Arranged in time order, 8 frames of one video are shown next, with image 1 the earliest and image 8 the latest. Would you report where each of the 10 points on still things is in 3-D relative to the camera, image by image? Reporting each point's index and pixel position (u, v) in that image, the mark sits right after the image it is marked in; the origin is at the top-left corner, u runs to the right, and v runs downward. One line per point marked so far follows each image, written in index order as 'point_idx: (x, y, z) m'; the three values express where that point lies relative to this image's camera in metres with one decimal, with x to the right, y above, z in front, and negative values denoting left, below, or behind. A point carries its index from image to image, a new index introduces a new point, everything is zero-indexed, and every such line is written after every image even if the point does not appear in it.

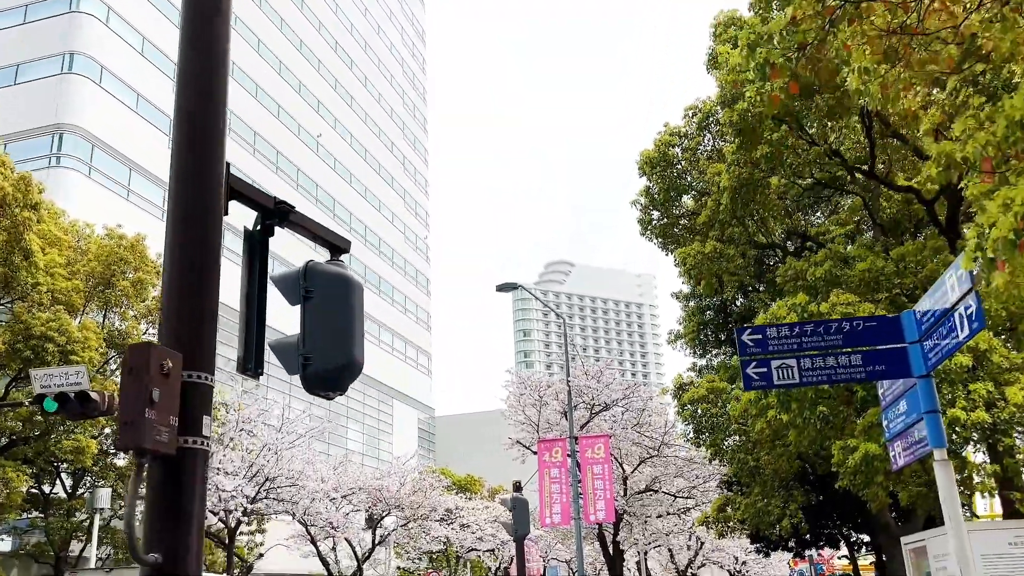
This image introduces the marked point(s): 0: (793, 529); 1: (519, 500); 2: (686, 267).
0: (+5.2, -4.4, +15.7) m
1: (+0.1, -3.3, +13.4) m
2: (+3.0, +0.4, +14.6) m
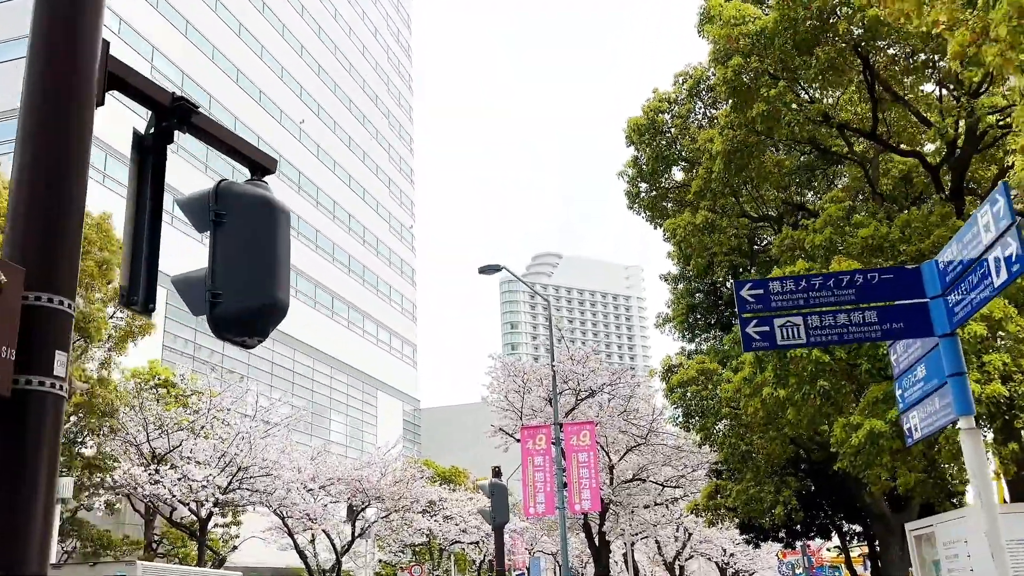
0: (+4.8, -4.0, +15.0) m
1: (-0.2, -2.9, +12.6) m
2: (+2.7, +0.8, +13.8) m
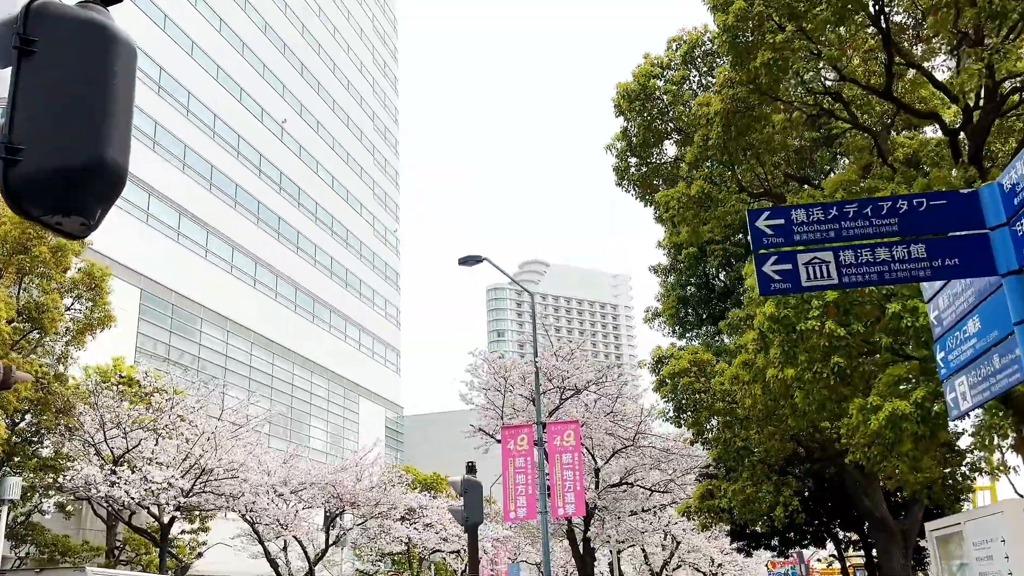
0: (+4.5, -3.8, +13.8) m
1: (-0.5, -2.6, +11.4) m
2: (+2.3, +1.1, +12.7) m
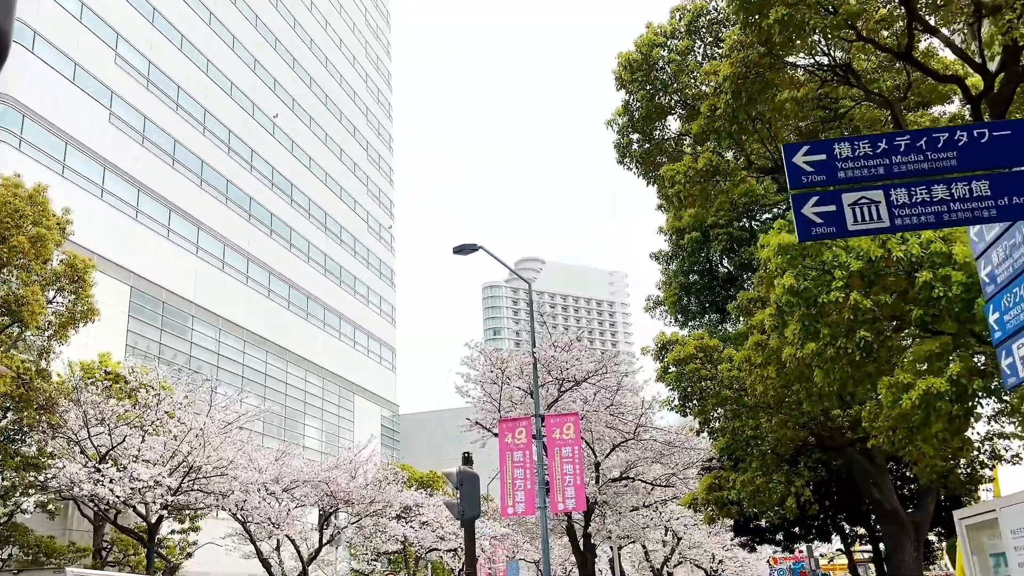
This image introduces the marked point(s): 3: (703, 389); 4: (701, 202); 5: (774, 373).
0: (+4.4, -3.5, +13.2) m
1: (-0.5, -2.4, +10.7) m
2: (+2.3, +1.4, +12.1) m
3: (+3.0, -1.6, +13.5) m
4: (+2.6, +1.2, +11.8) m
5: (+3.2, -1.0, +10.2) m
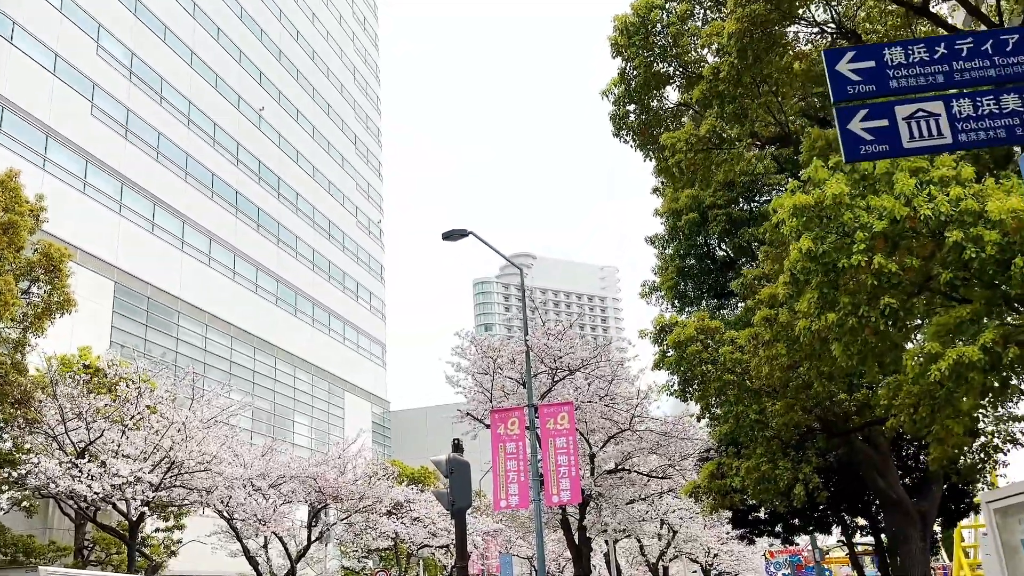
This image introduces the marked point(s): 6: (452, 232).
0: (+4.3, -3.2, +12.7) m
1: (-0.6, -2.1, +10.1) m
2: (+2.2, +1.7, +11.5) m
3: (+2.9, -1.3, +12.9) m
4: (+2.5, +1.5, +11.2) m
5: (+3.1, -0.7, +9.6) m
6: (-1.4, +1.3, +19.5) m
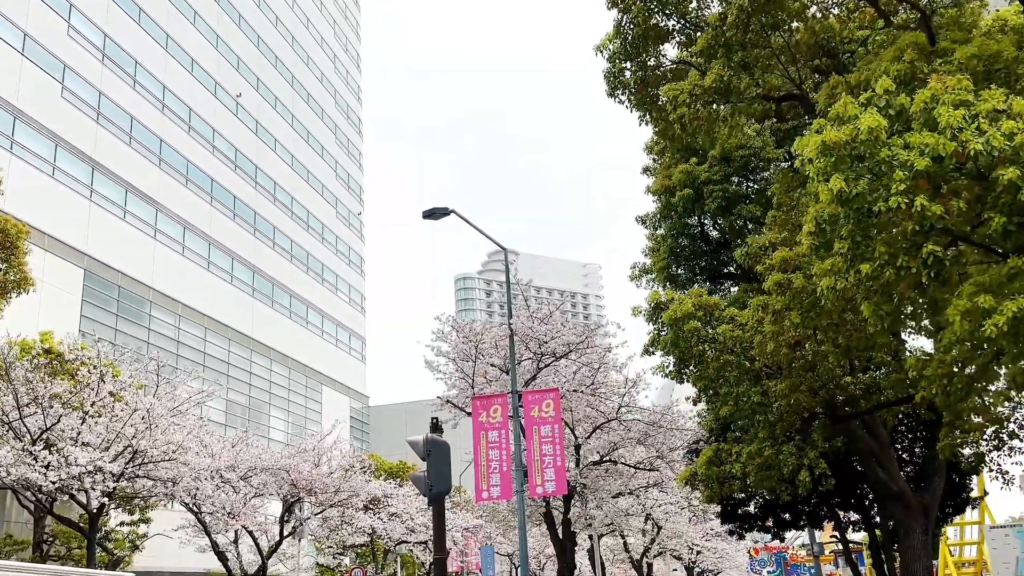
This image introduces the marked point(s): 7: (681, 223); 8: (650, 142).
0: (+4.1, -2.8, +11.8) m
1: (-0.8, -1.7, +9.2) m
2: (+2.0, +2.1, +10.6) m
3: (+2.7, -0.9, +12.0) m
4: (+2.3, +1.9, +10.4) m
5: (+2.9, -0.3, +8.7) m
6: (-1.7, +1.7, +18.6) m
7: (+3.4, +1.3, +16.8) m
8: (+2.9, +3.0, +17.9) m
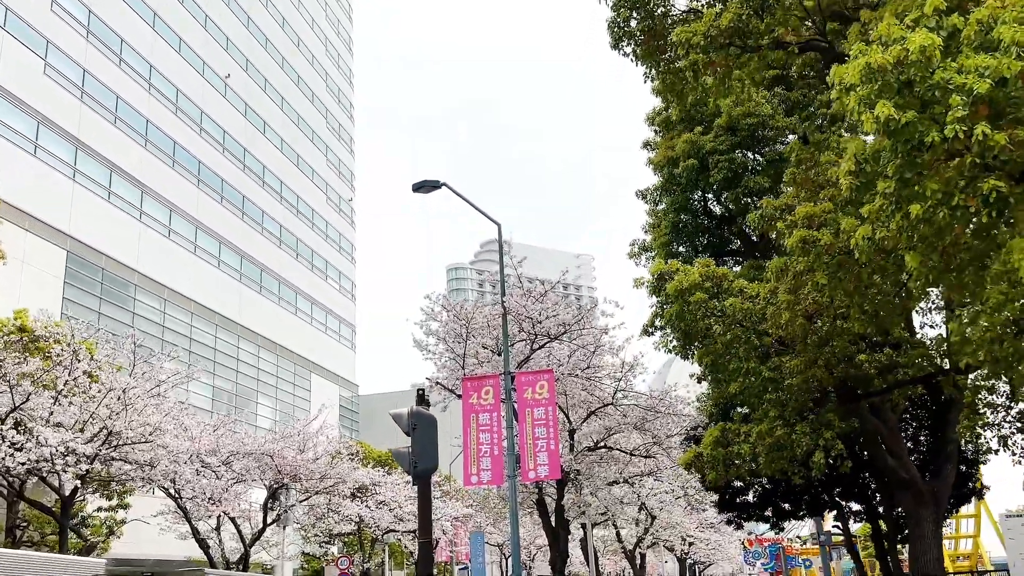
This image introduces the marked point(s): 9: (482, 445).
0: (+4.0, -2.4, +11.1) m
1: (-0.9, -1.3, +8.4) m
2: (+2.0, +2.5, +9.8) m
3: (+2.6, -0.5, +11.2) m
4: (+2.3, +2.3, +9.6) m
5: (+2.9, 0.0, +8.0) m
6: (-1.8, +2.2, +17.7) m
7: (+3.3, +1.7, +16.0) m
8: (+2.8, +3.5, +17.1) m
9: (-0.6, -3.1, +16.8) m
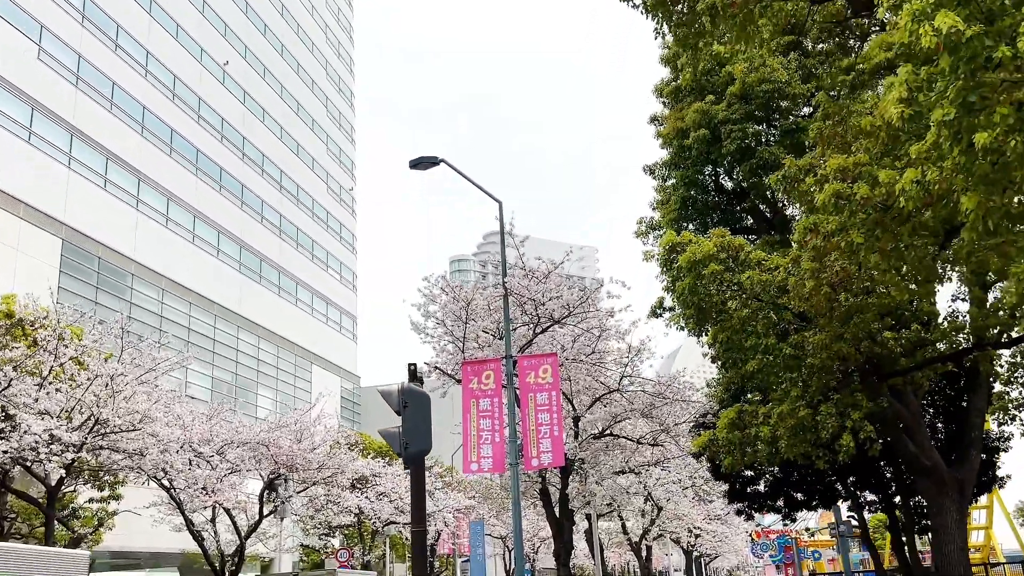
0: (+4.0, -2.1, +10.3) m
1: (-0.9, -0.9, +7.6) m
2: (+2.0, +2.8, +9.0) m
3: (+2.6, -0.2, +10.5) m
4: (+2.3, +2.6, +8.8) m
5: (+2.9, +0.4, +7.2) m
6: (-1.8, +2.6, +17.0) m
7: (+3.3, +2.1, +15.2) m
8: (+2.9, +3.9, +16.3) m
9: (-0.6, -2.7, +16.1) m
